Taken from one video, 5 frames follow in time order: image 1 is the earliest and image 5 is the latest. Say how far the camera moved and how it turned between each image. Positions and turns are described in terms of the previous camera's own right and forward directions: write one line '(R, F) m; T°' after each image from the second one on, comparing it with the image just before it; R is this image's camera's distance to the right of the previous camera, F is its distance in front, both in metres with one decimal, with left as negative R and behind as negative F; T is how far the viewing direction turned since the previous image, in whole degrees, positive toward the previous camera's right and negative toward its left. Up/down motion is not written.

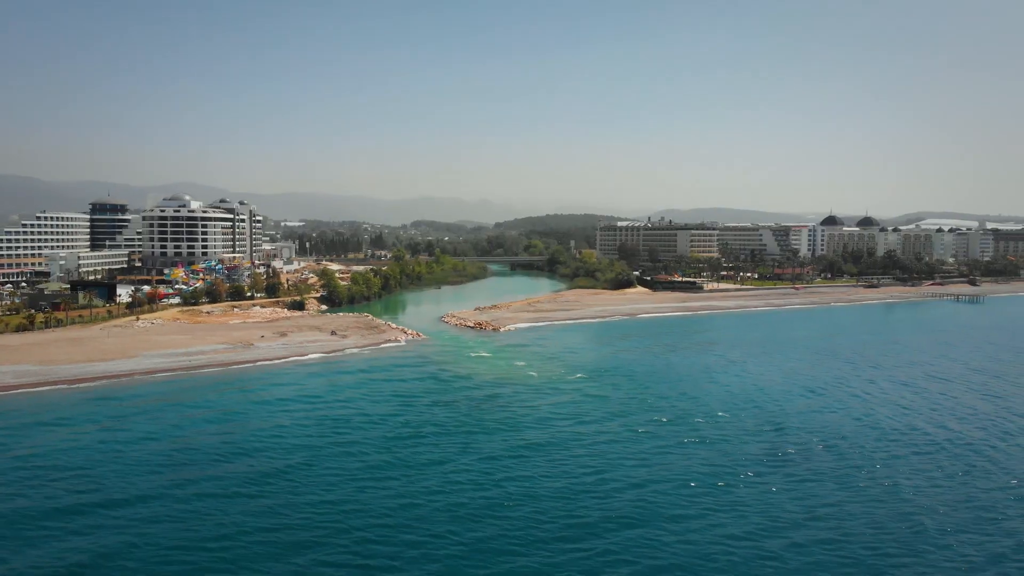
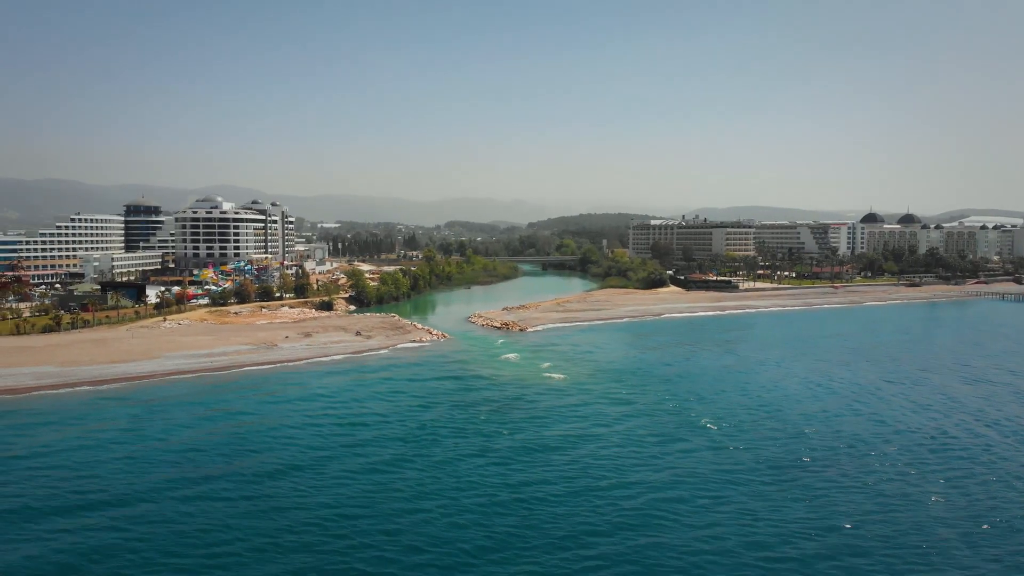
(+0.3, +1.2) m; -3°
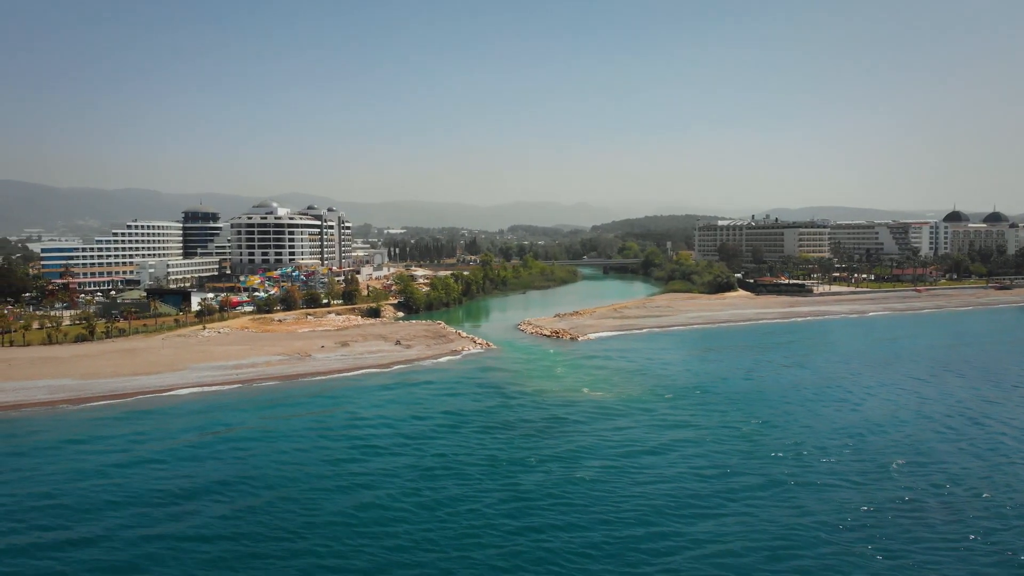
(+0.9, +3.3) m; -5°
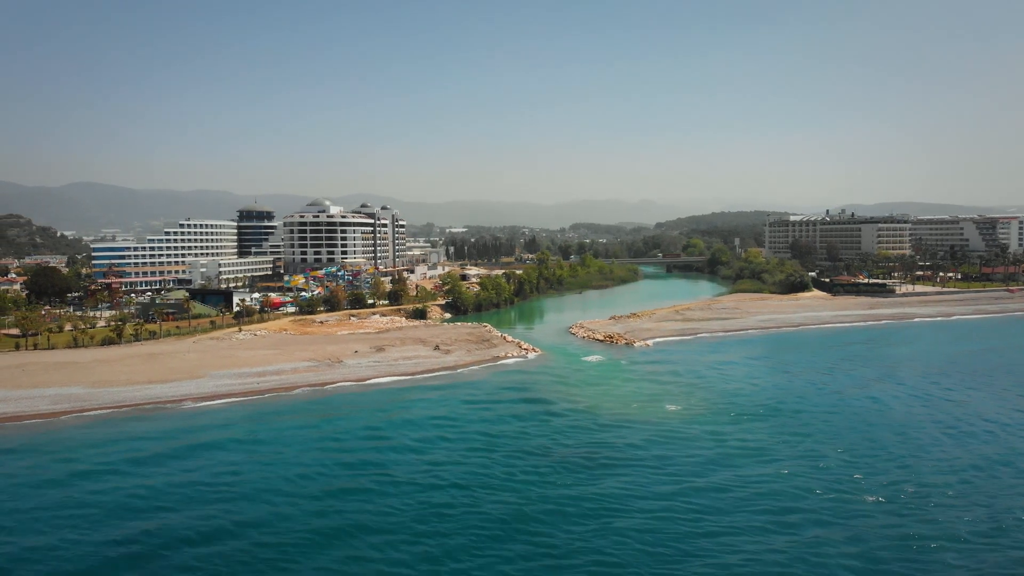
(+0.8, +3.5) m; -5°
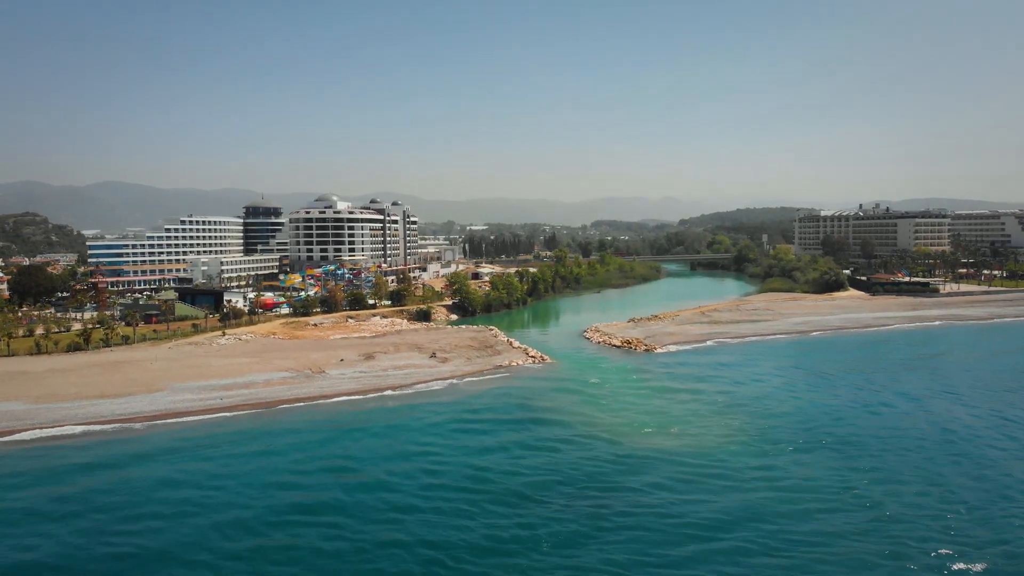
(+1.0, +3.8) m; -2°
